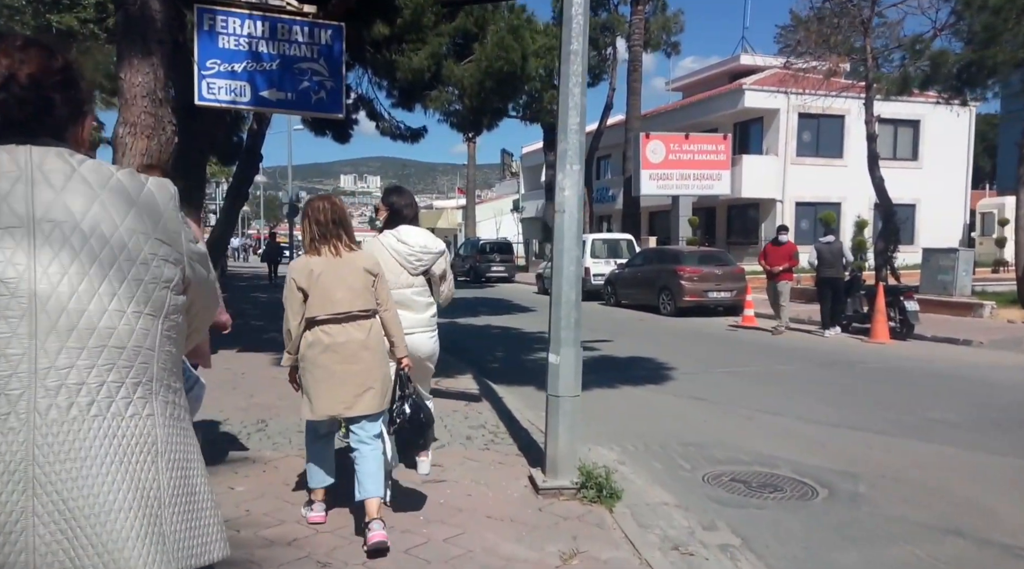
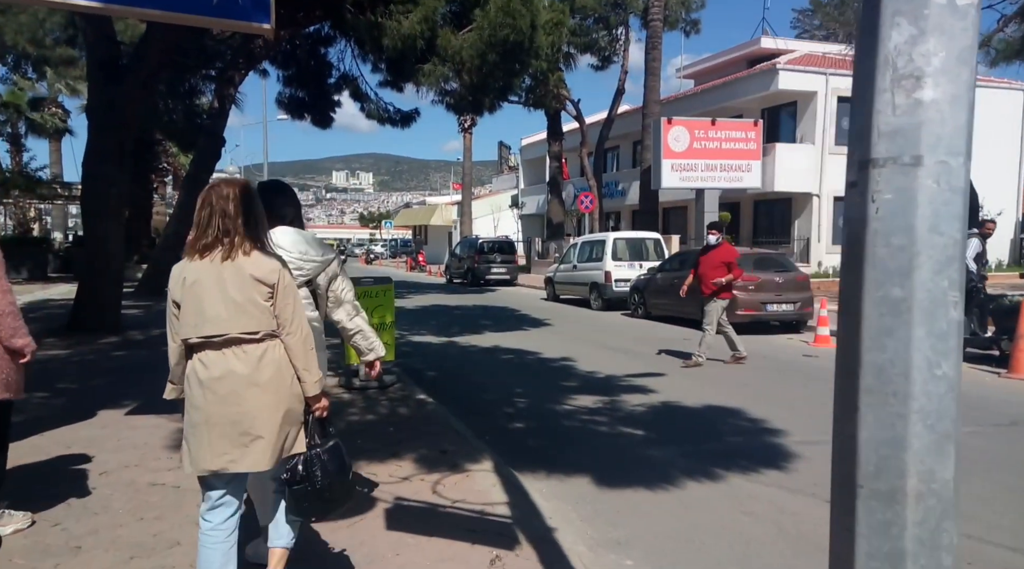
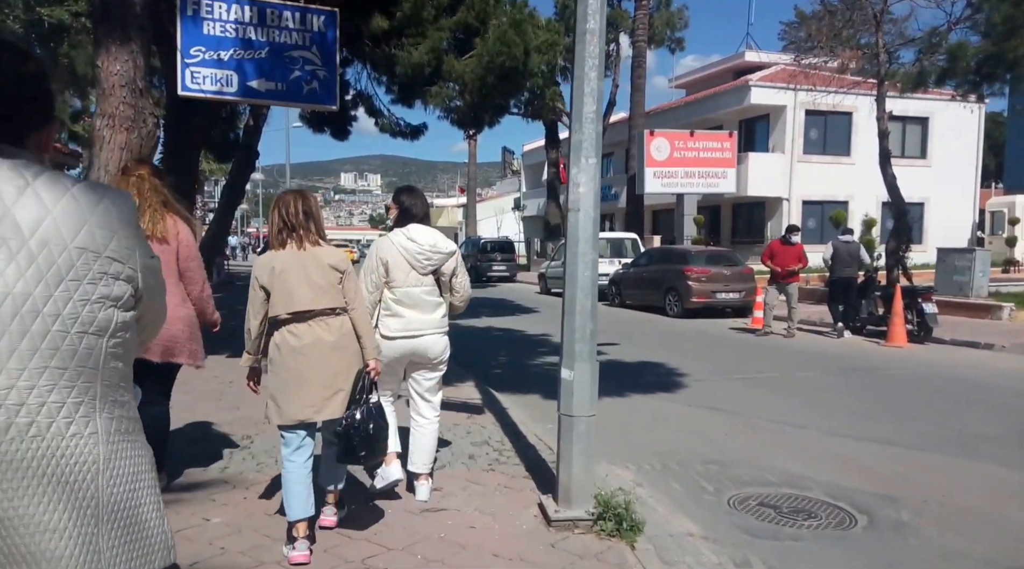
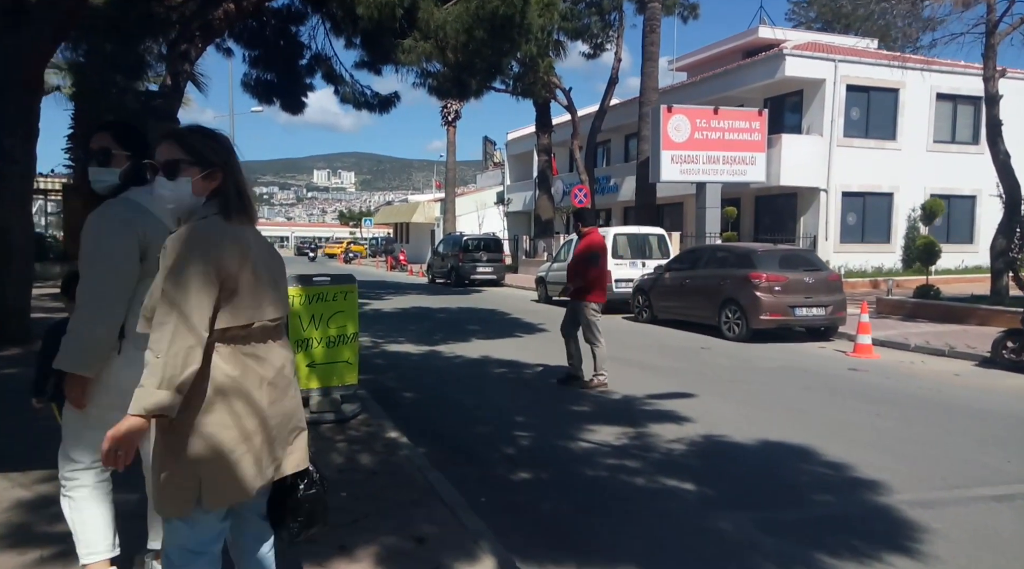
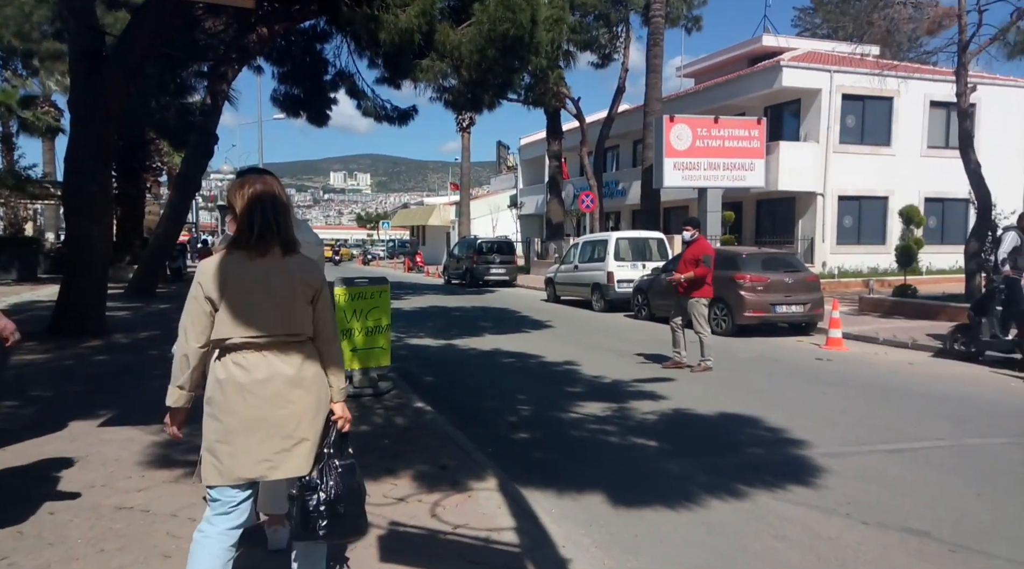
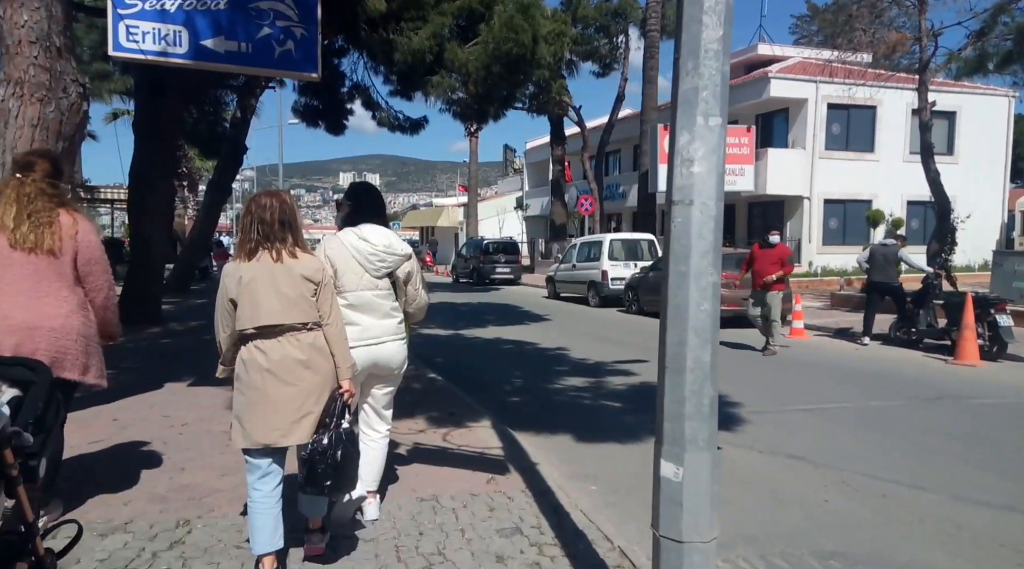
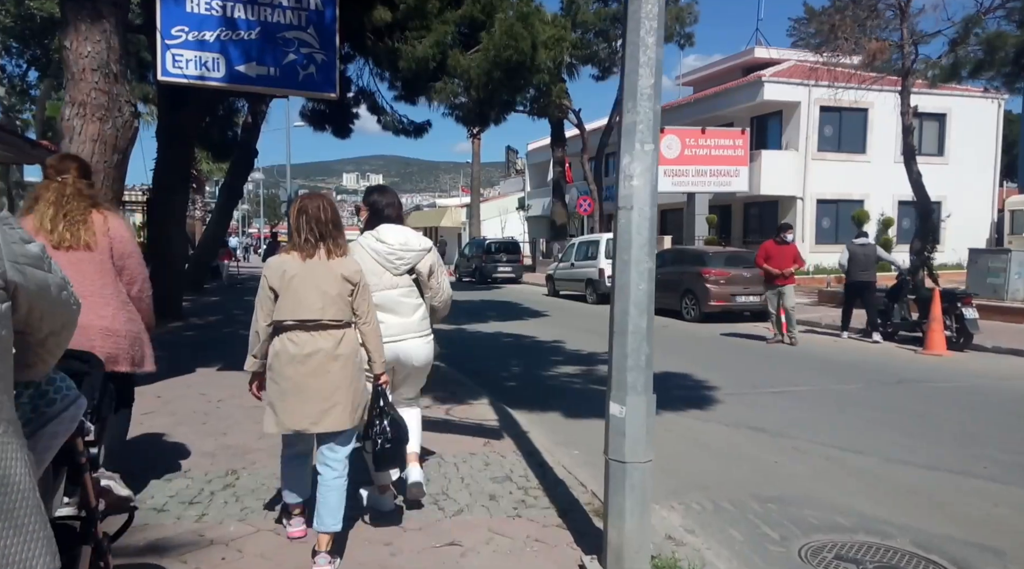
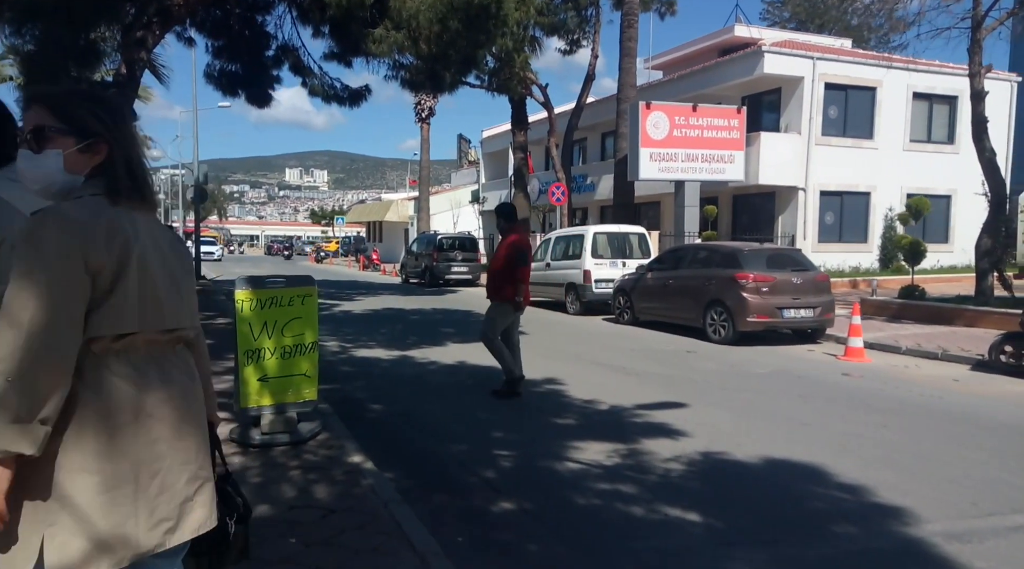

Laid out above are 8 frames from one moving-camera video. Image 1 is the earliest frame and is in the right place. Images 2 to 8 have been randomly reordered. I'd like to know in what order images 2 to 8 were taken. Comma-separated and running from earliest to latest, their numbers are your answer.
3, 7, 6, 2, 5, 4, 8
